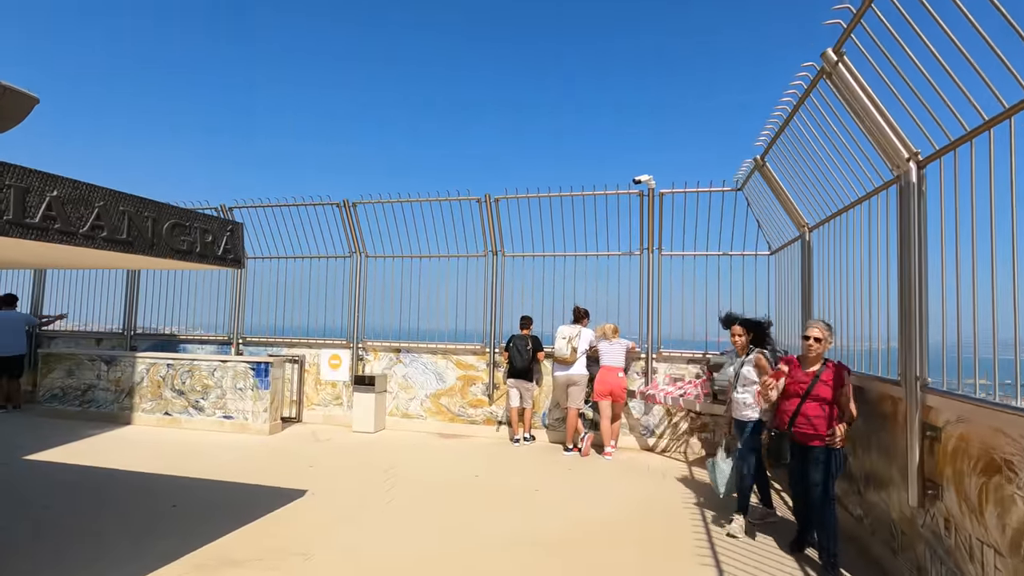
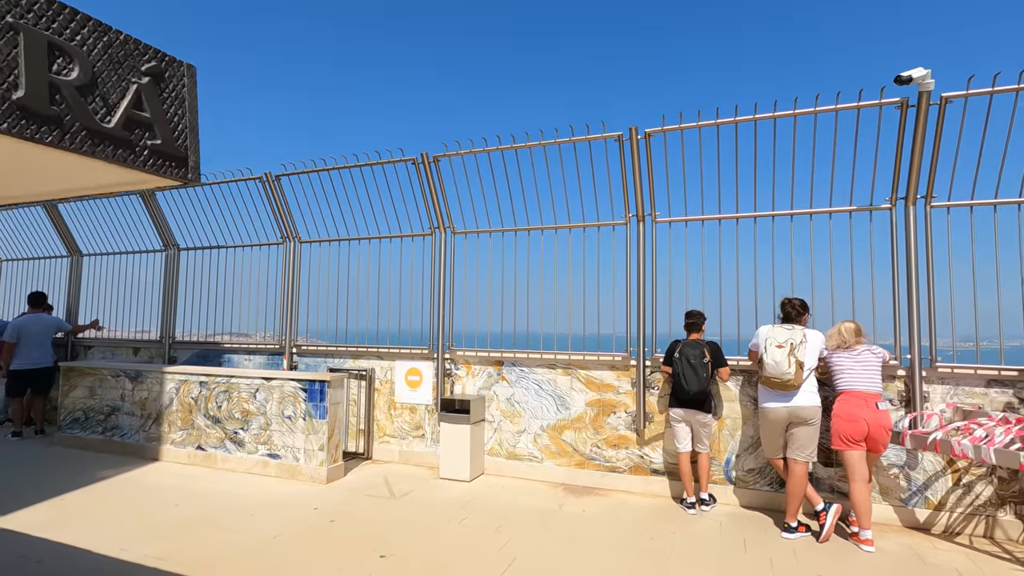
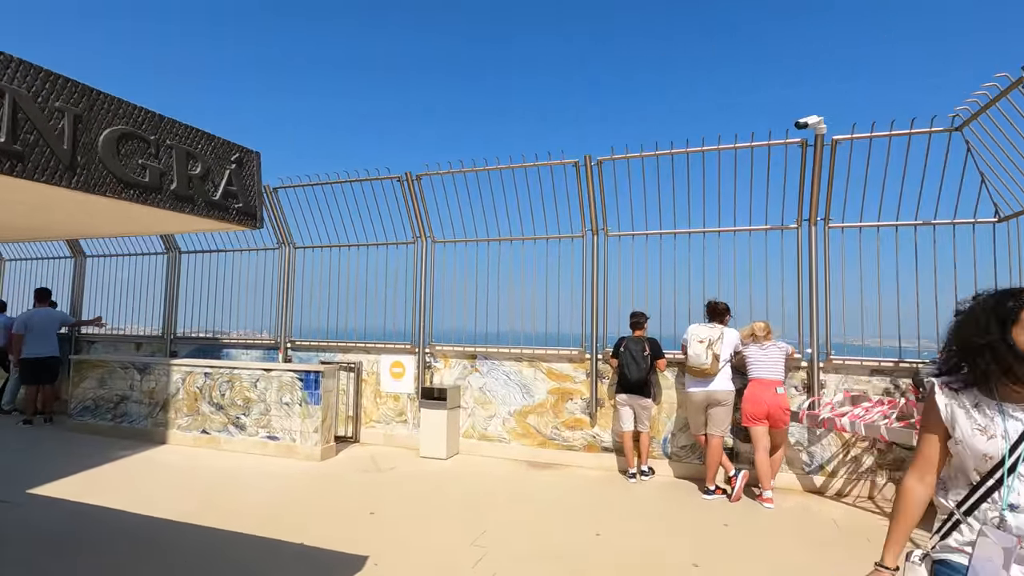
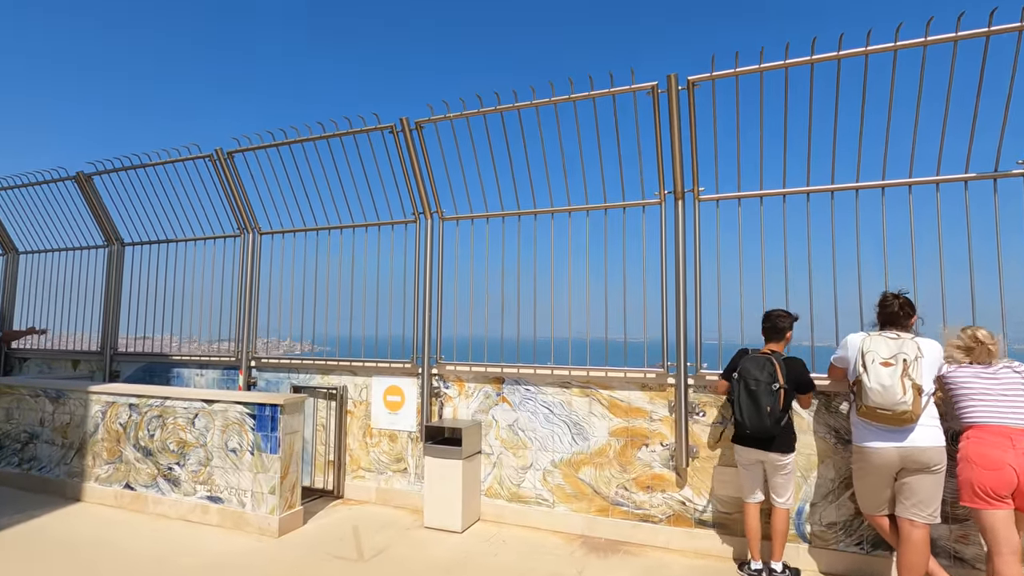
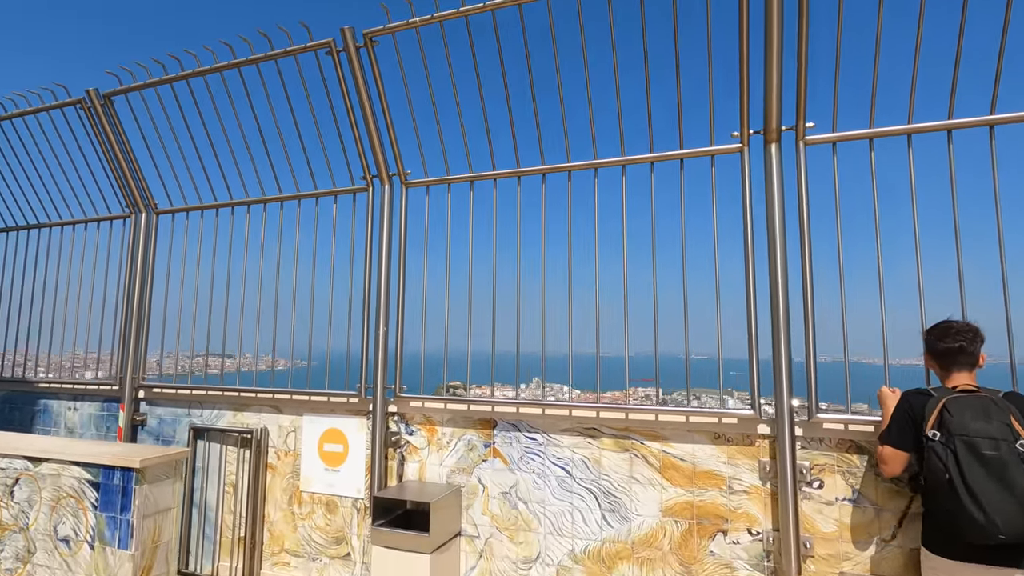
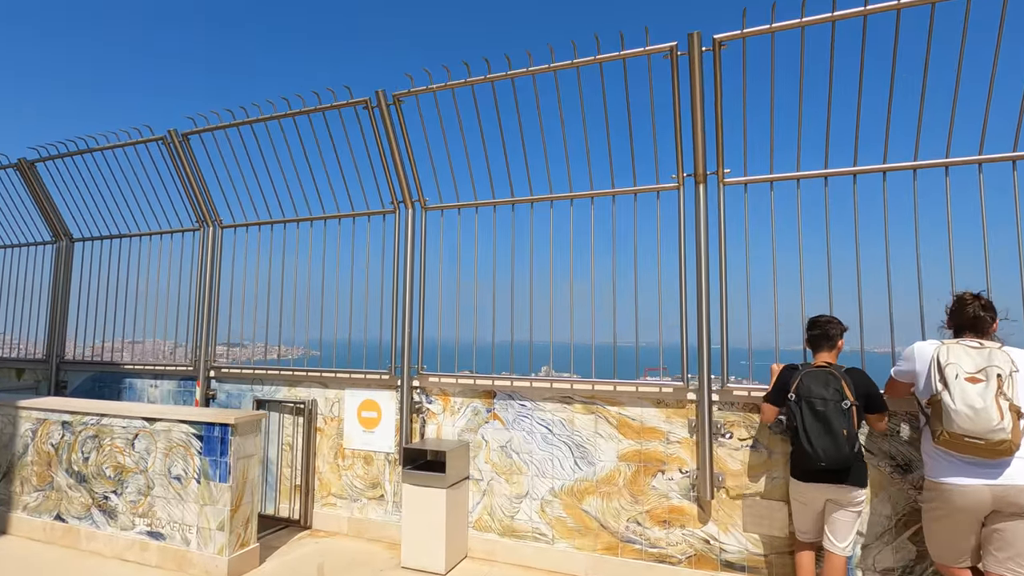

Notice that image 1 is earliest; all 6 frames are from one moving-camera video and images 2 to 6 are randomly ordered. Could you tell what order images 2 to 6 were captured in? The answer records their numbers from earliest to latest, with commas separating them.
3, 2, 4, 6, 5
